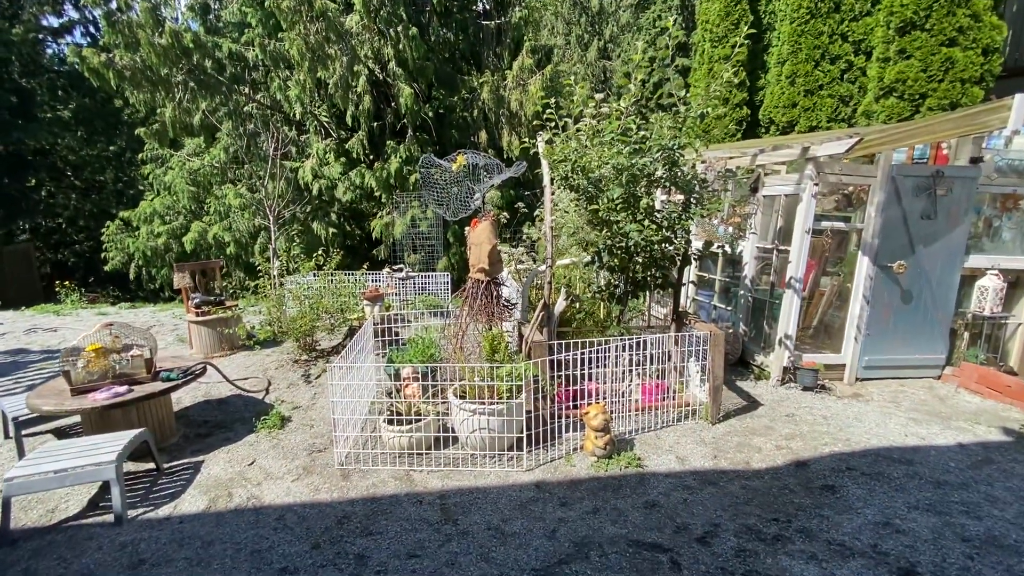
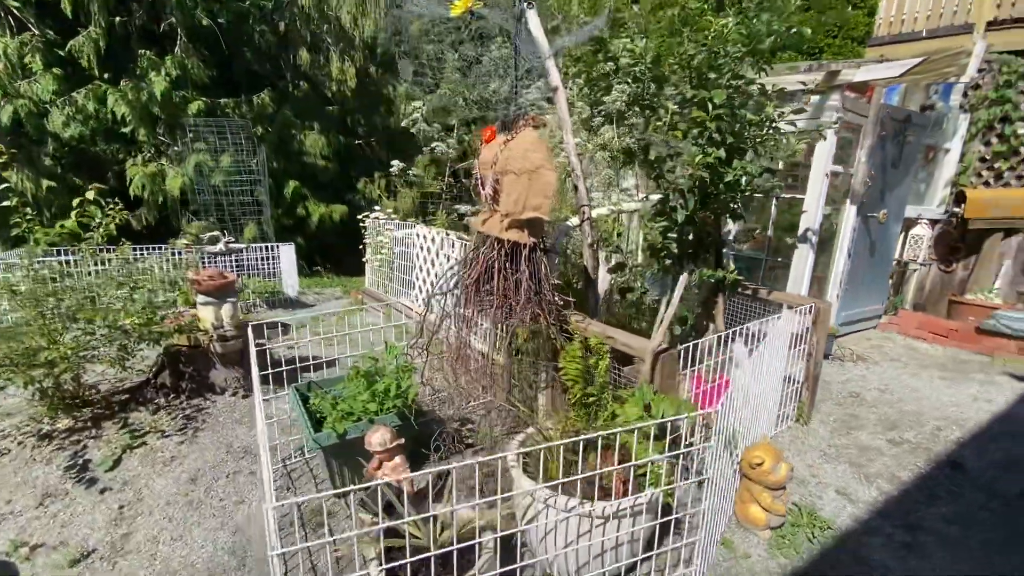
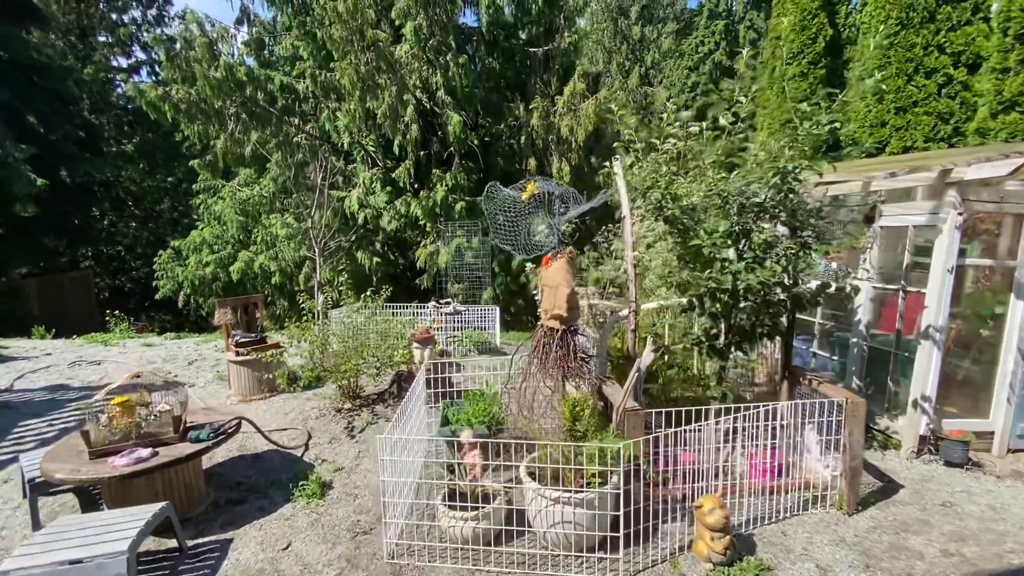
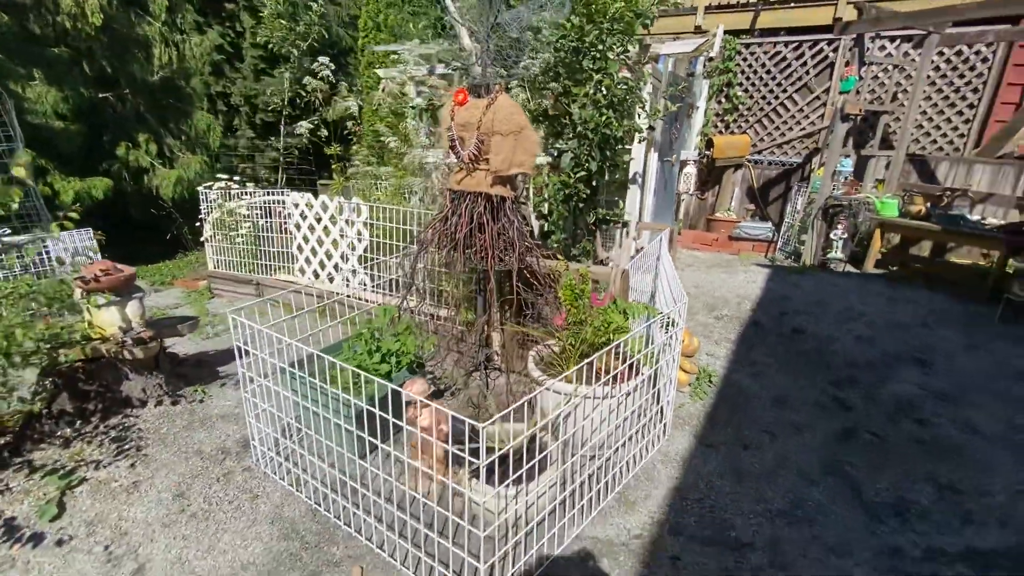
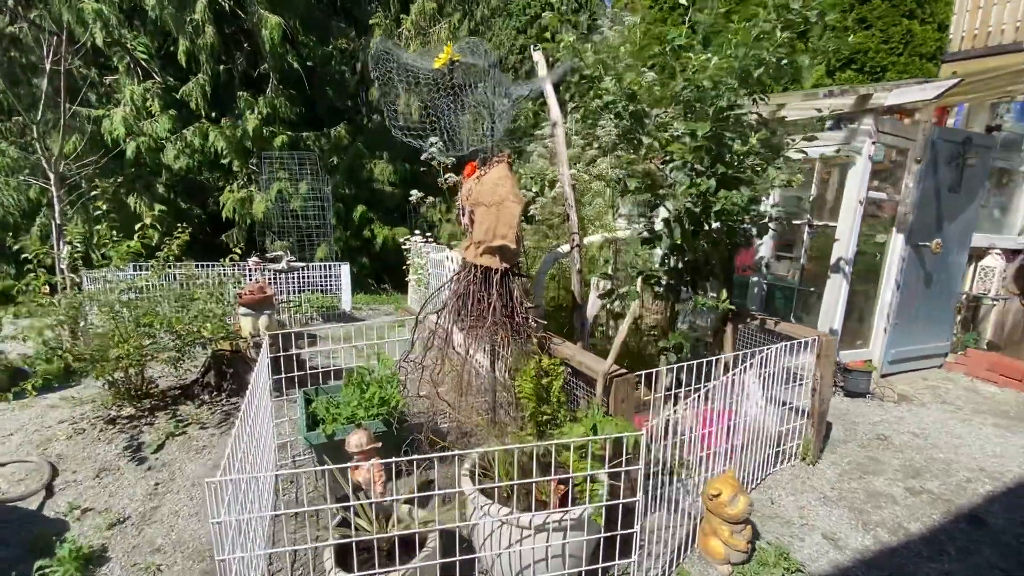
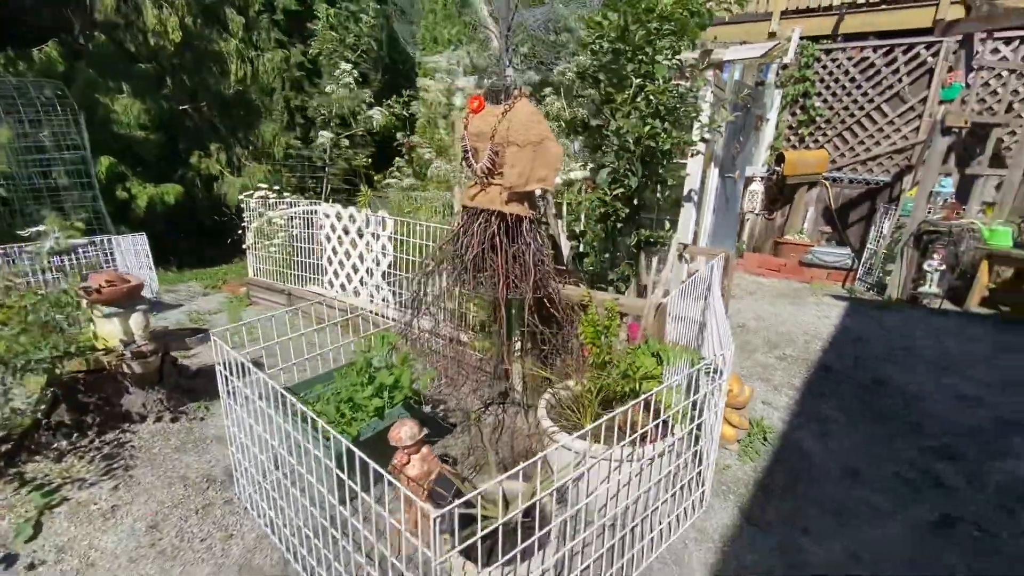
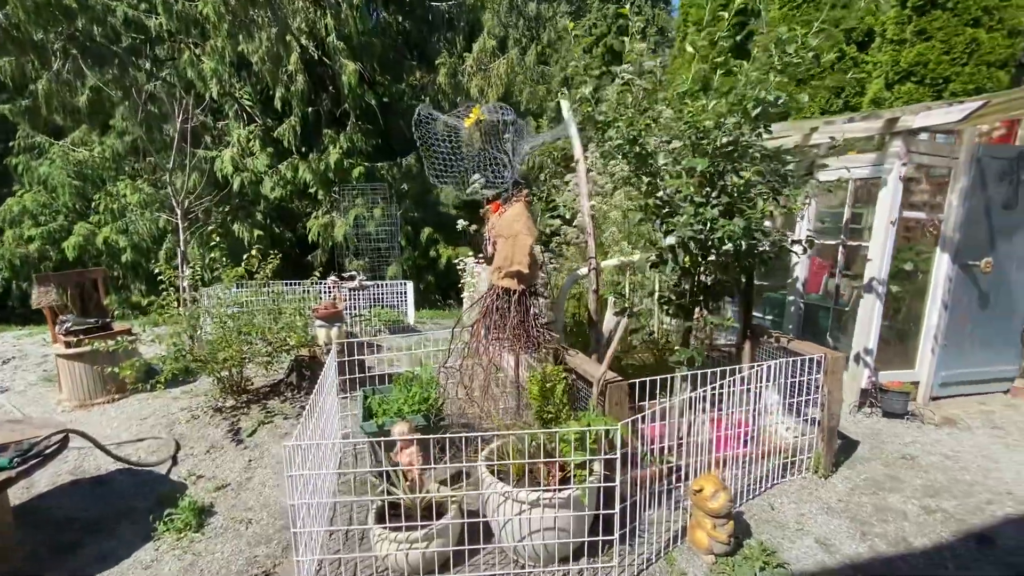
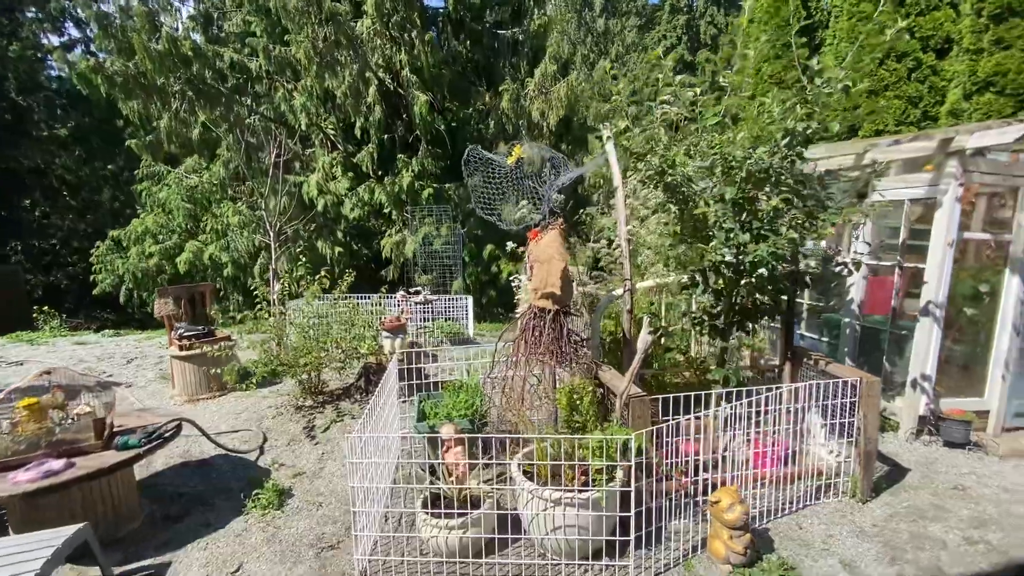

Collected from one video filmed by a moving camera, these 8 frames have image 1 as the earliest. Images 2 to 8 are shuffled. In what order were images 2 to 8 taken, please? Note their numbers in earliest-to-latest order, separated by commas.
3, 8, 7, 5, 2, 6, 4
